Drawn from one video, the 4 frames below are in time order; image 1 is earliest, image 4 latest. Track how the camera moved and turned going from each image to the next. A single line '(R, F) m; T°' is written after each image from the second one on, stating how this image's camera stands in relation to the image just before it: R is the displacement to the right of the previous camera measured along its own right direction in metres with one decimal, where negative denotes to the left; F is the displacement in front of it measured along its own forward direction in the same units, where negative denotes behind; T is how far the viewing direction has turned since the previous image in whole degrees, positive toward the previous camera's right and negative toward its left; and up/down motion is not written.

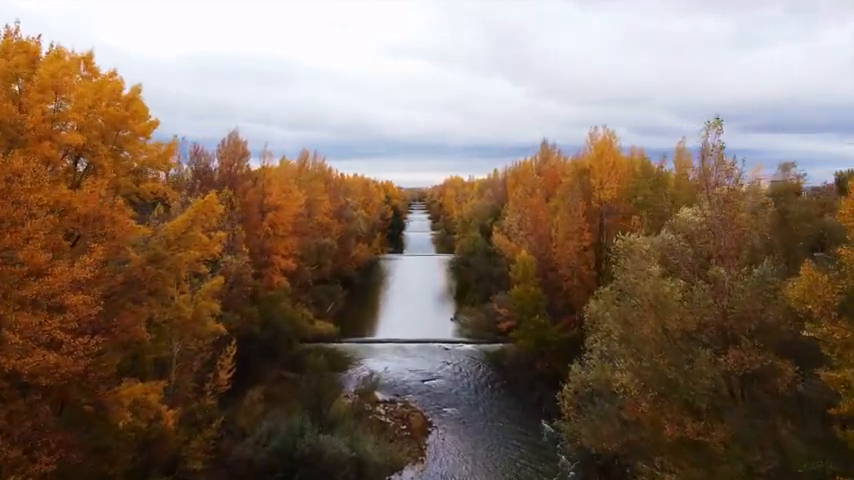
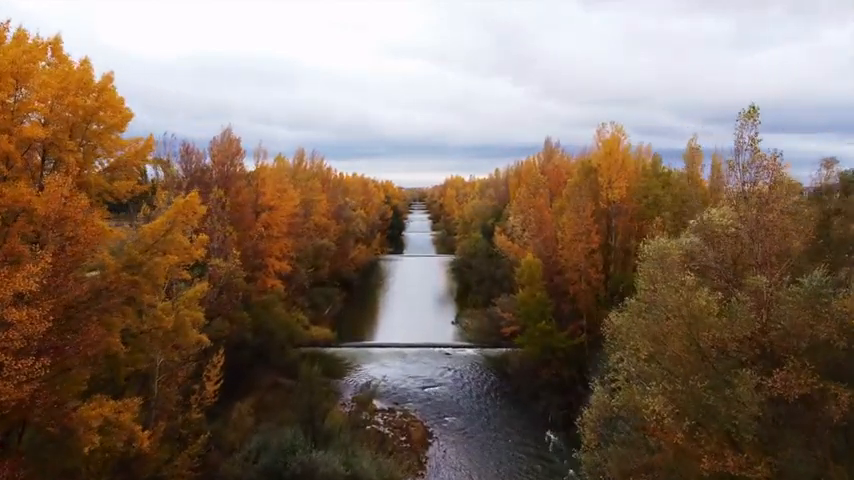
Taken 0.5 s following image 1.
(0.0, +1.2) m; 0°
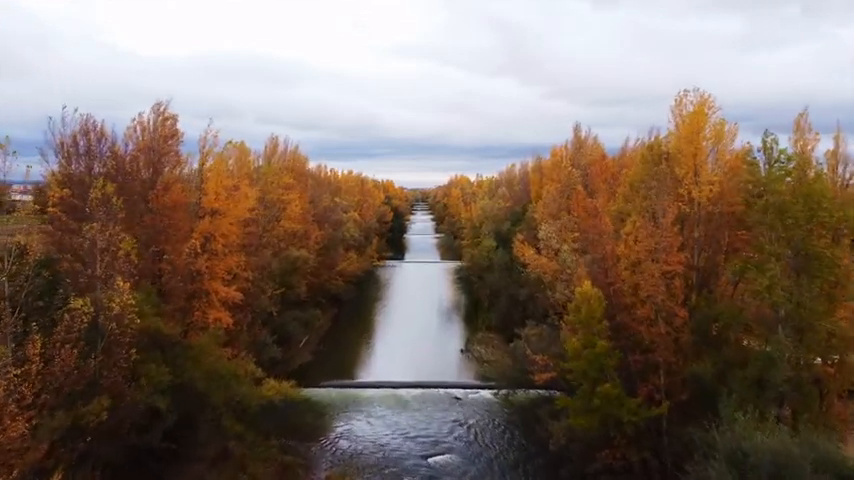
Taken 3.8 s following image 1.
(-0.1, +7.9) m; 0°
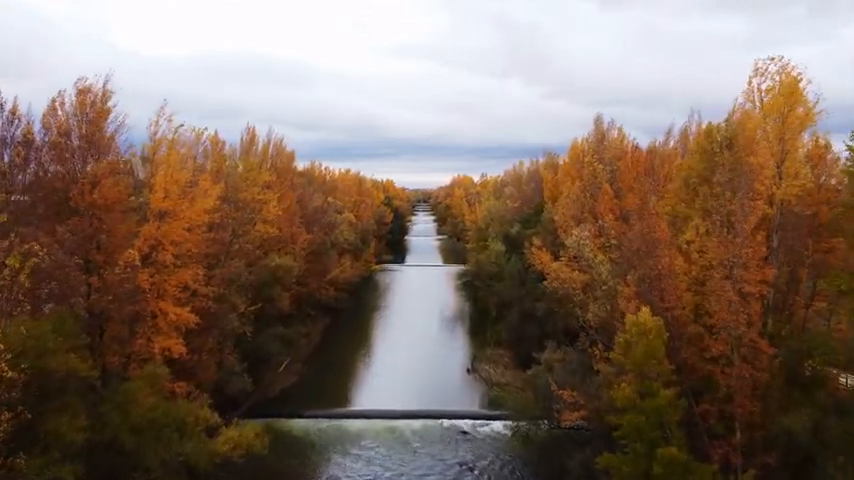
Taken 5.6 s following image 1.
(0.0, +4.1) m; 0°
